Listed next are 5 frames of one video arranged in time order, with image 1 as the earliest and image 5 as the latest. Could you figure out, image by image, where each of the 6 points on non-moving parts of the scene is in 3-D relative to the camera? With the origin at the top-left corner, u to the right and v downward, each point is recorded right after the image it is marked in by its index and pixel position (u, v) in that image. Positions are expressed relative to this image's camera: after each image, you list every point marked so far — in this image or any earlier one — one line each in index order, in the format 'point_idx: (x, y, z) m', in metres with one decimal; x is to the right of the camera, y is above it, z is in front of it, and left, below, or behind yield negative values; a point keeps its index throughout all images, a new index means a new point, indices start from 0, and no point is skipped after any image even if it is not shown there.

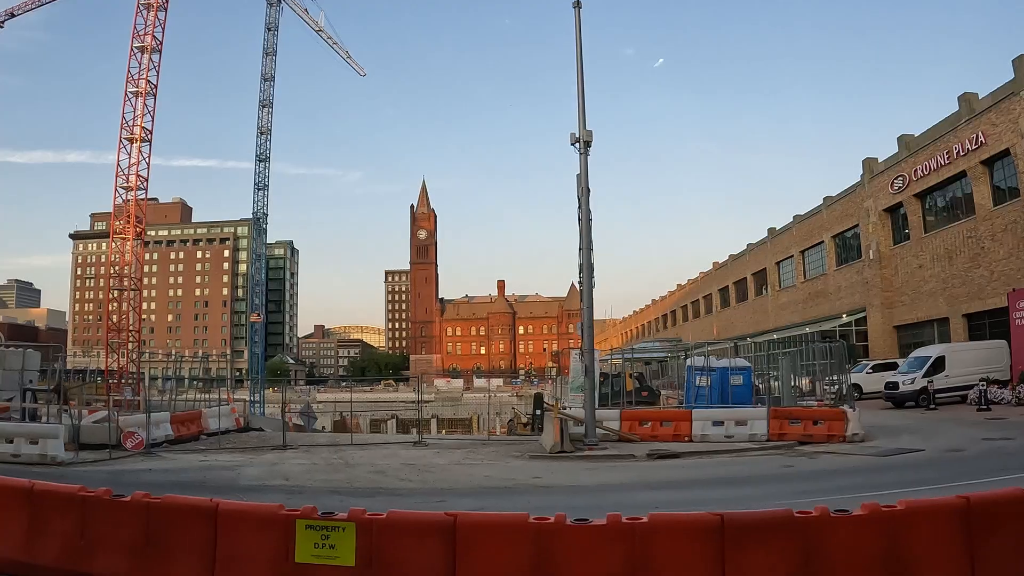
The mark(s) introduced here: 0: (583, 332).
0: (+1.4, -0.8, +14.3) m
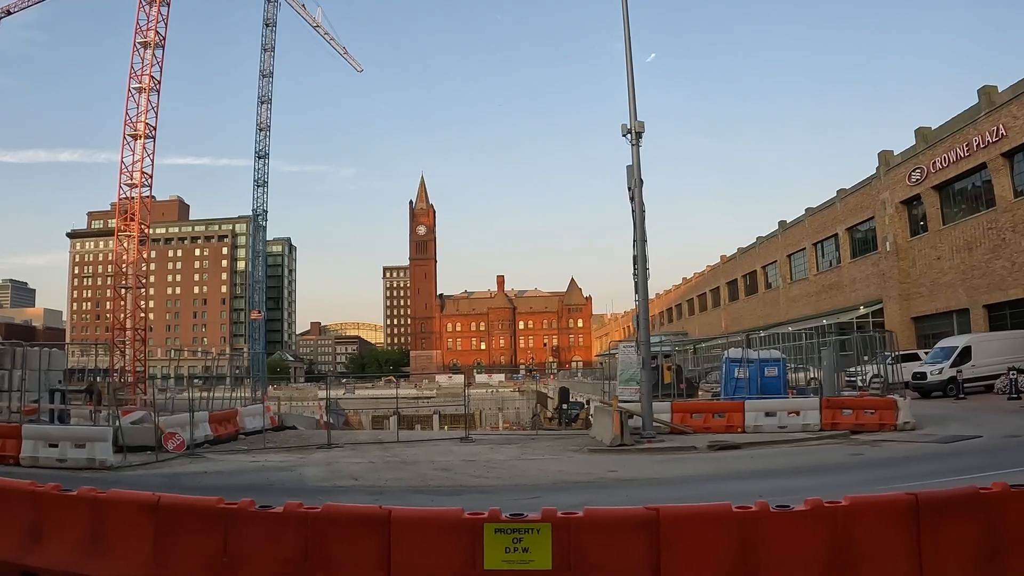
0: (+2.5, -0.7, +14.2) m
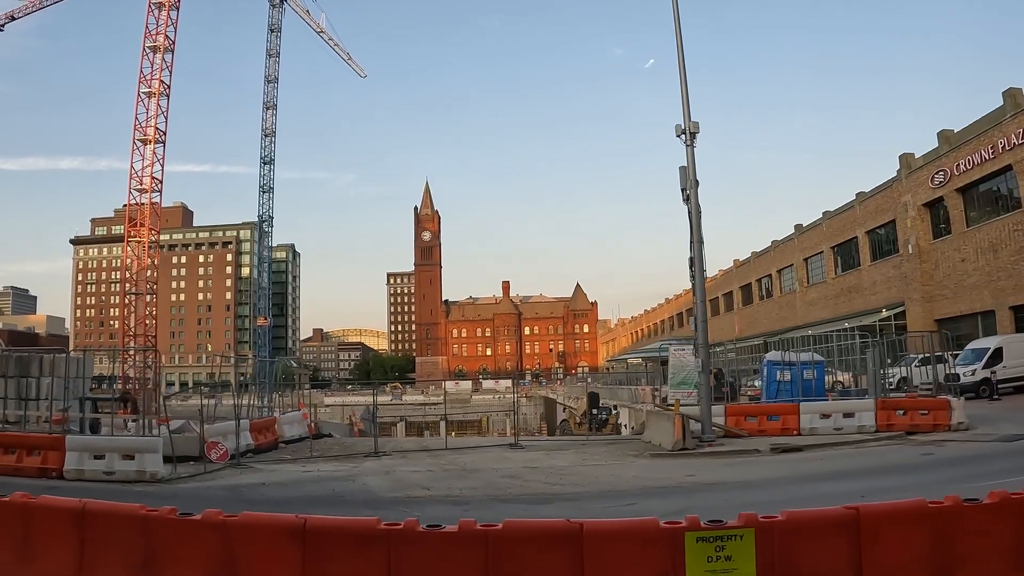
0: (+3.5, -0.7, +14.0) m
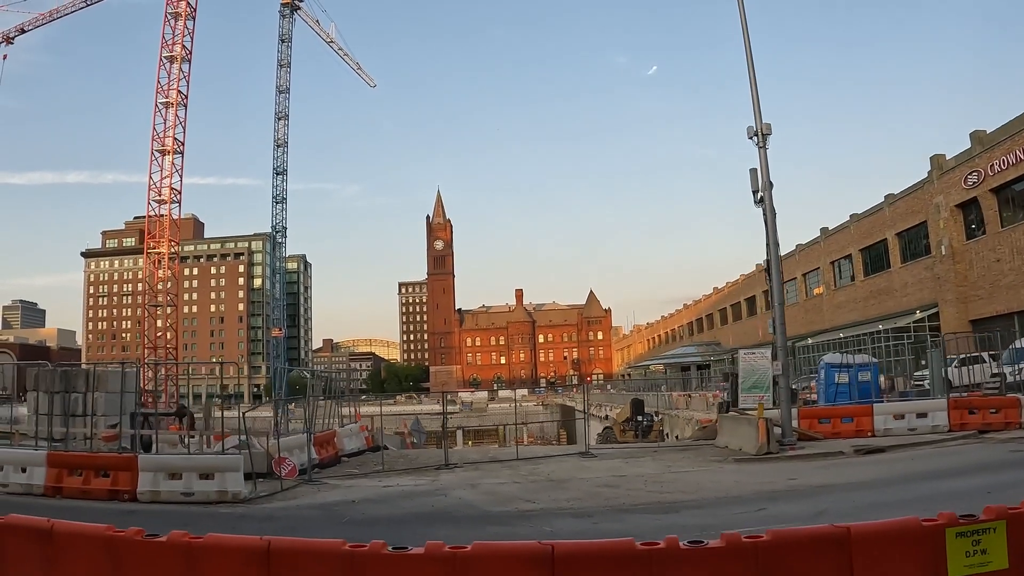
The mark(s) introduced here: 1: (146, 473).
0: (+5.0, -0.8, +13.9) m
1: (-6.4, -3.2, +12.8) m
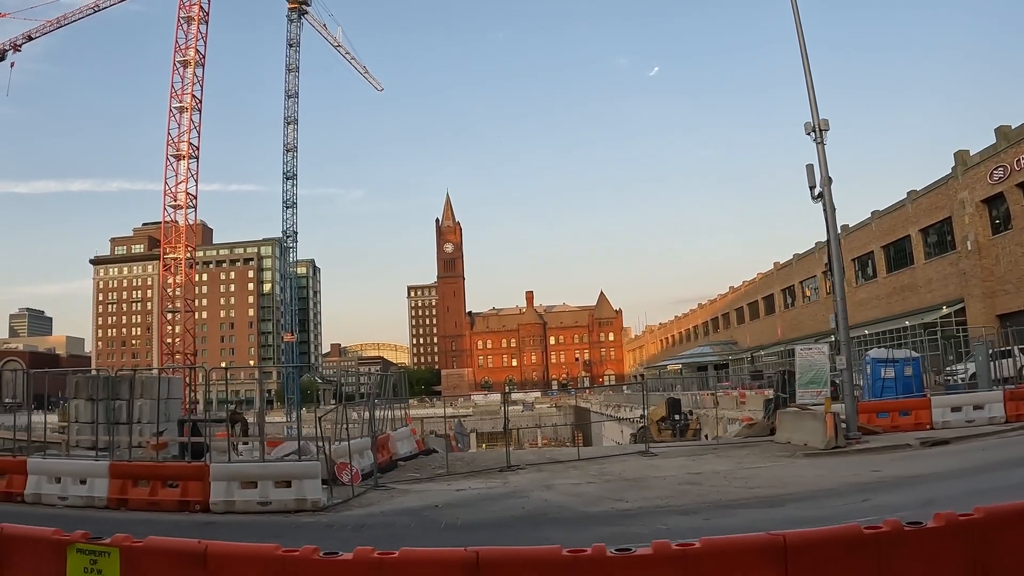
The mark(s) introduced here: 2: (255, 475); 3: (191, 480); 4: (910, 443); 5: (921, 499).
0: (+6.2, -0.7, +13.9) m
1: (-5.2, -3.3, +12.7) m
2: (-4.7, -3.1, +12.9) m
3: (-5.7, -3.3, +12.9) m
4: (+7.3, -2.9, +13.4) m
5: (+4.9, -2.6, +8.8) m
